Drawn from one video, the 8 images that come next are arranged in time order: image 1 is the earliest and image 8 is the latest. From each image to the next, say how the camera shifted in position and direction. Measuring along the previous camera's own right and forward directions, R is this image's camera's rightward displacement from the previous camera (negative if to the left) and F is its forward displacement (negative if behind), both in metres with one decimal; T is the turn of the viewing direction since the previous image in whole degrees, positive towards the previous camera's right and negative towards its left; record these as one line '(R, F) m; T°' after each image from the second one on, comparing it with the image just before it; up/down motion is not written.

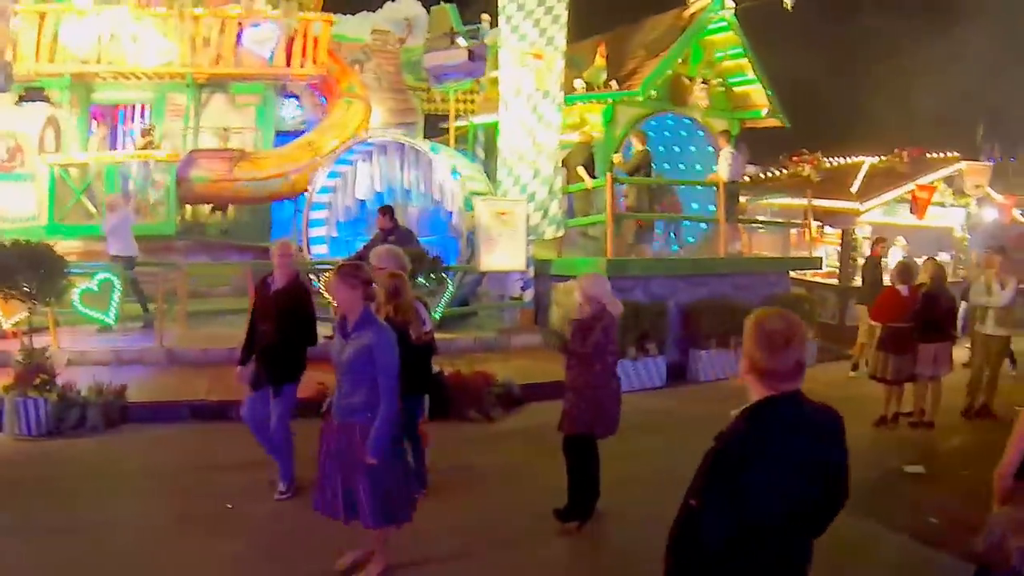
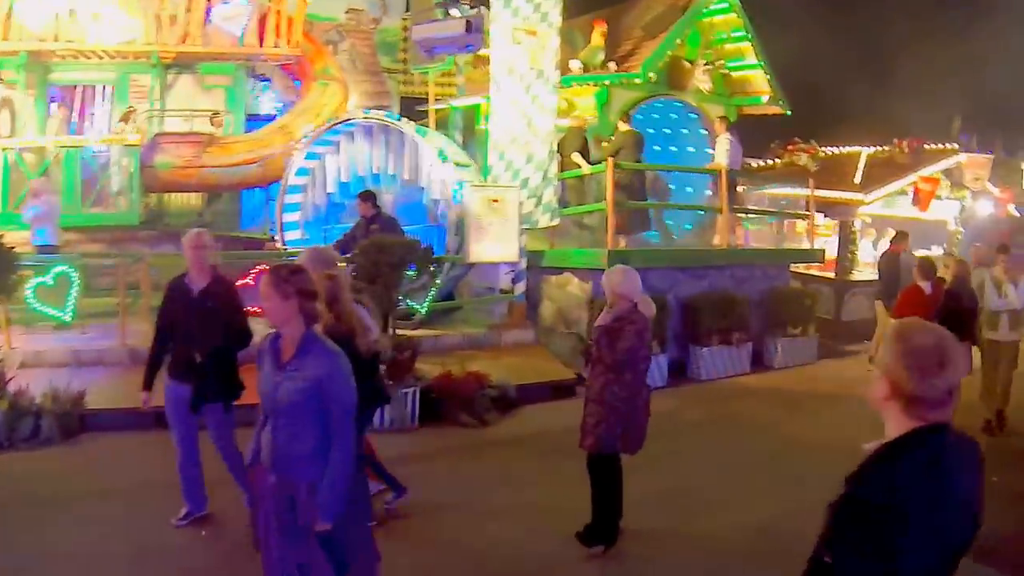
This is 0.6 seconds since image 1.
(-0.3, +0.8) m; +2°
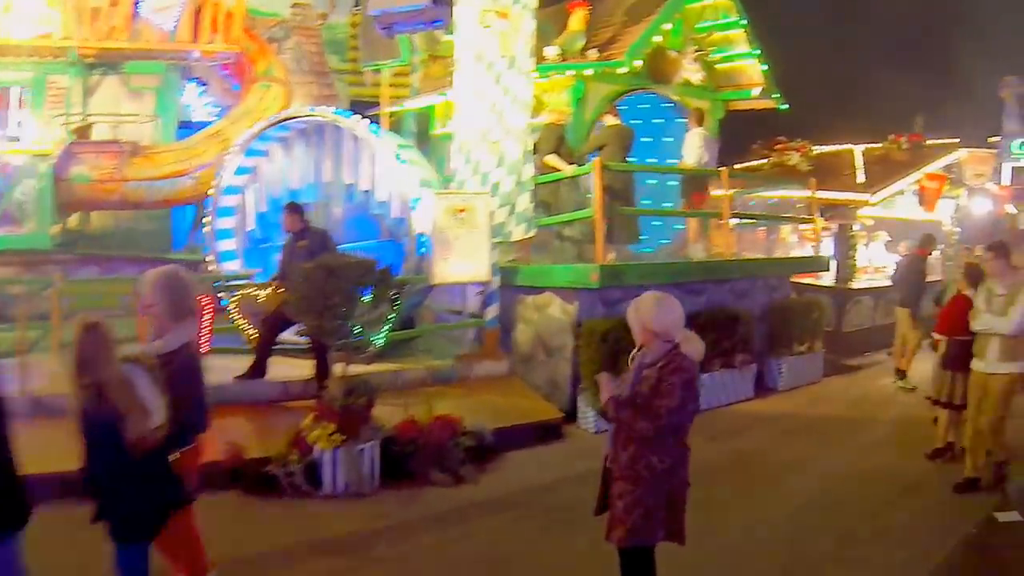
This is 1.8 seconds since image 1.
(-0.1, +1.6) m; +2°
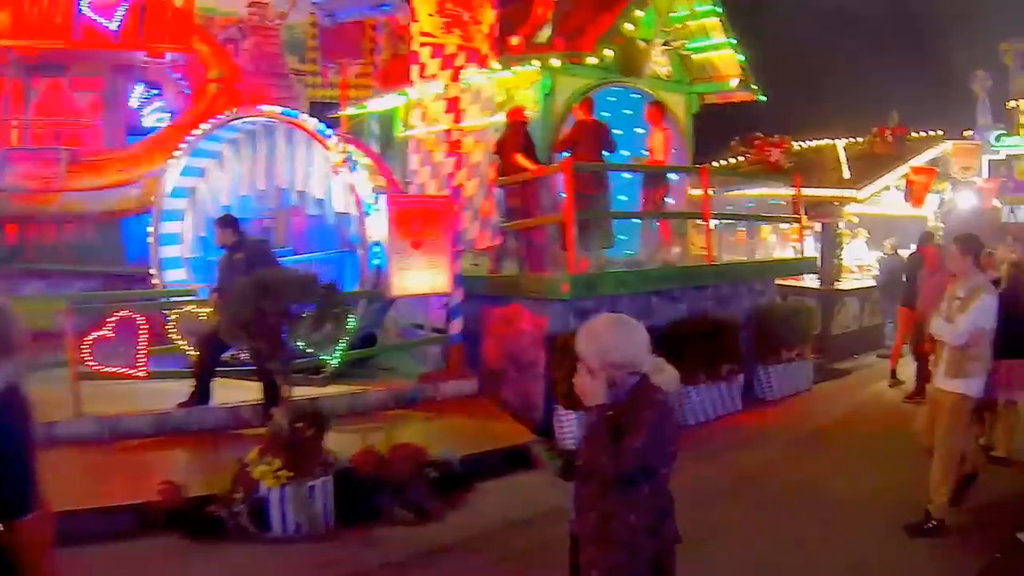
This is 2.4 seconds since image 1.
(+0.1, +0.8) m; +1°
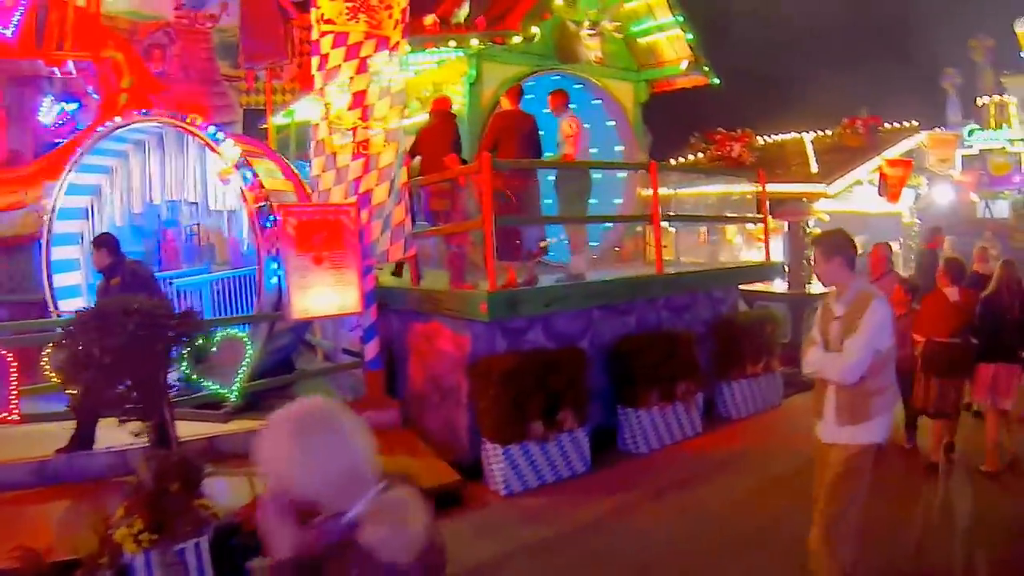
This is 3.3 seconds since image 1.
(+0.4, +1.1) m; +1°
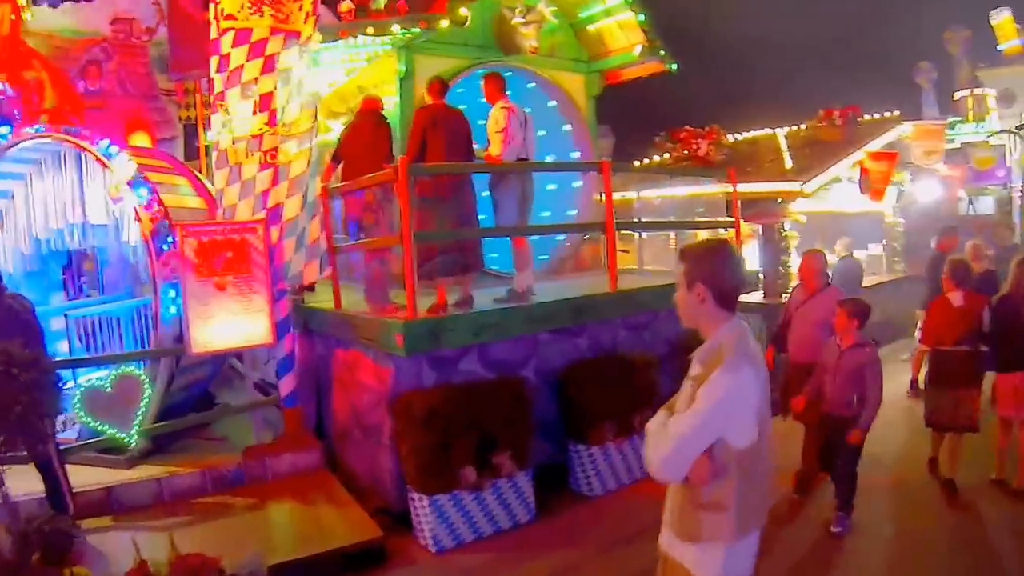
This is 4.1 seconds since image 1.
(+0.3, +0.9) m; +1°
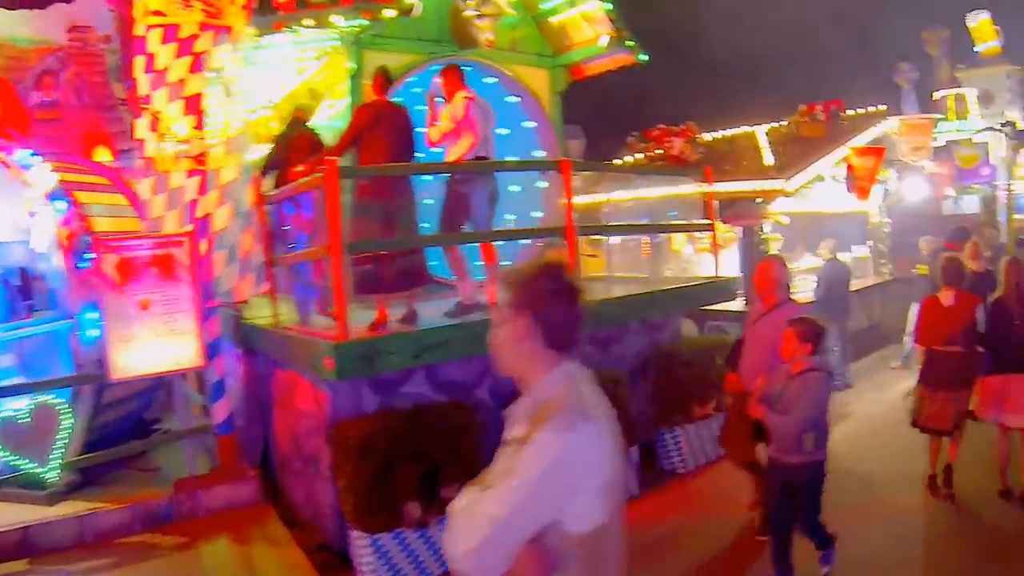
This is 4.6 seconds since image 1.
(+0.2, +0.6) m; +1°
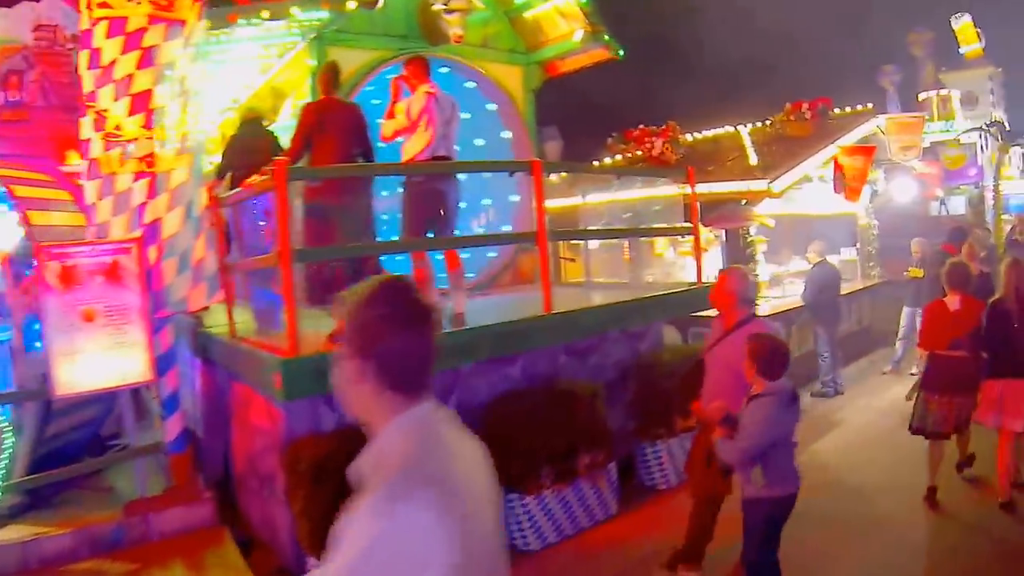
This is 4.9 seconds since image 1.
(+0.1, +0.3) m; +1°
